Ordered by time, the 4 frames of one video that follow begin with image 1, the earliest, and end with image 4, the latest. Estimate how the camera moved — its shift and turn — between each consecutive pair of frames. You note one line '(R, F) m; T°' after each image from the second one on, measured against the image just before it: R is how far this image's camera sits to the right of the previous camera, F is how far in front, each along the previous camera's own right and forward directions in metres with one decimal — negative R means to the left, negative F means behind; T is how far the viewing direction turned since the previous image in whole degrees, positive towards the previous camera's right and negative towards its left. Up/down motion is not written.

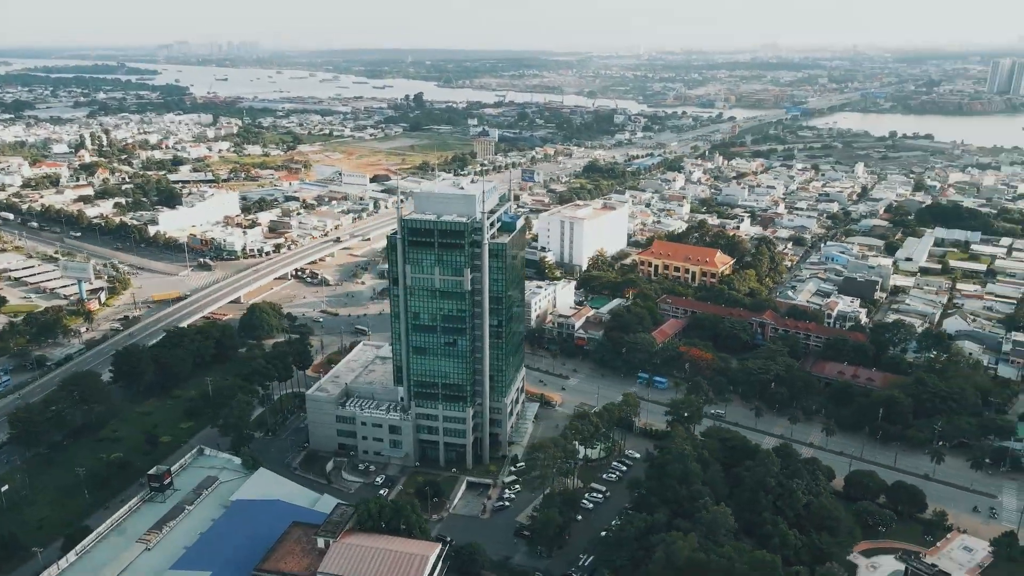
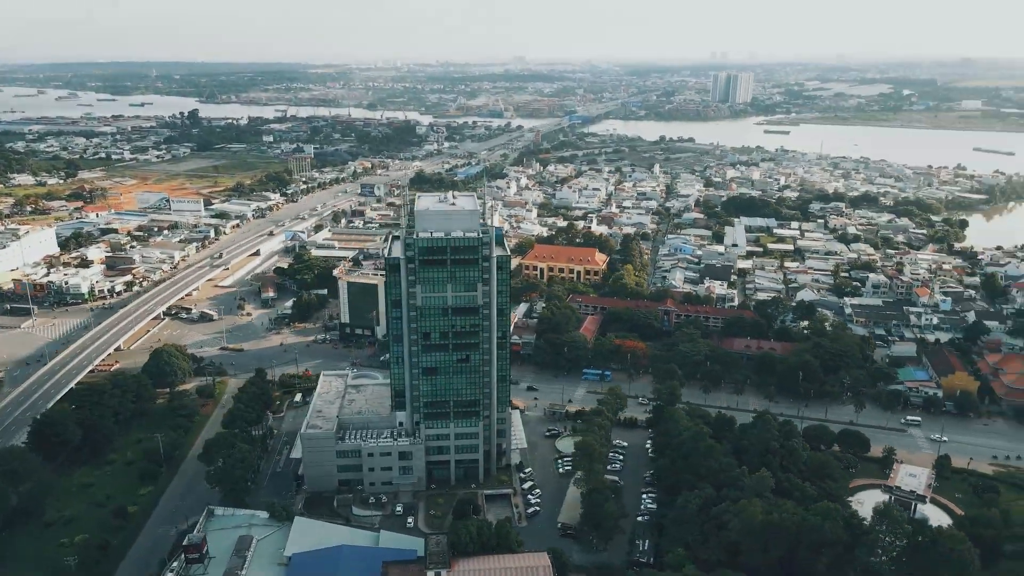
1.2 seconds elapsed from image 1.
(-7.8, +0.8) m; +17°
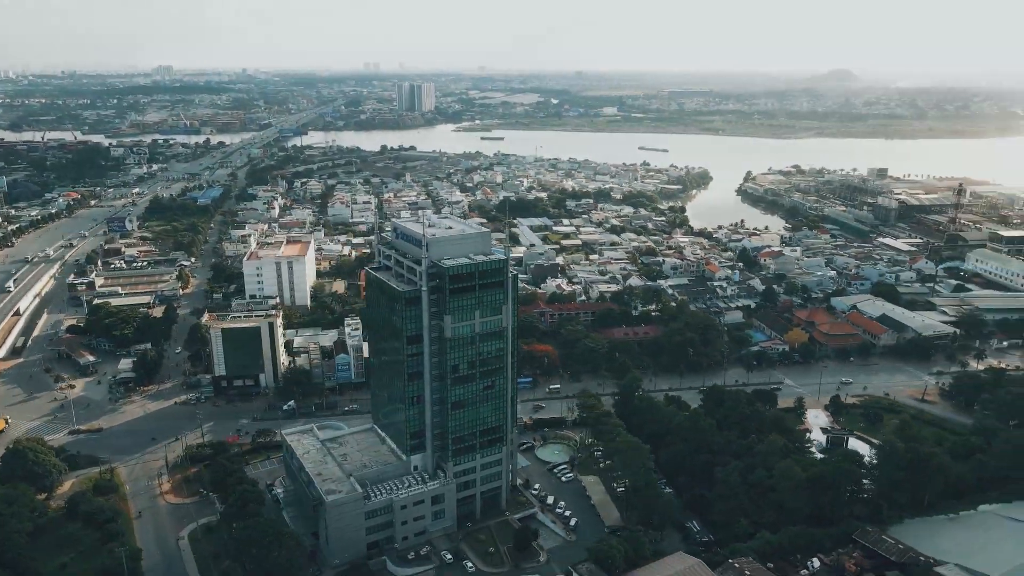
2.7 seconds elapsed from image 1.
(-10.3, +2.6) m; +24°
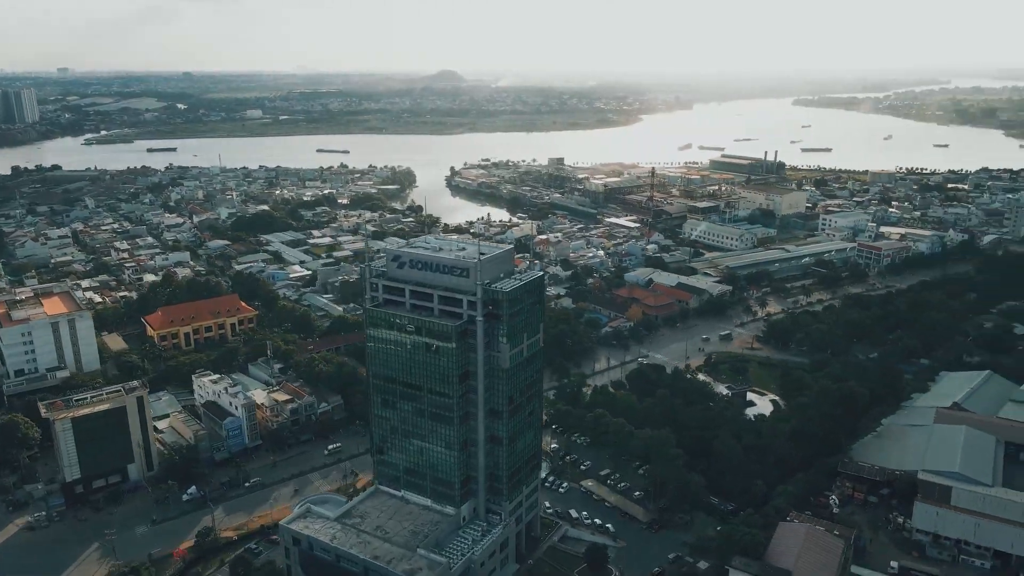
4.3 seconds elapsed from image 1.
(-10.8, +4.0) m; +26°
